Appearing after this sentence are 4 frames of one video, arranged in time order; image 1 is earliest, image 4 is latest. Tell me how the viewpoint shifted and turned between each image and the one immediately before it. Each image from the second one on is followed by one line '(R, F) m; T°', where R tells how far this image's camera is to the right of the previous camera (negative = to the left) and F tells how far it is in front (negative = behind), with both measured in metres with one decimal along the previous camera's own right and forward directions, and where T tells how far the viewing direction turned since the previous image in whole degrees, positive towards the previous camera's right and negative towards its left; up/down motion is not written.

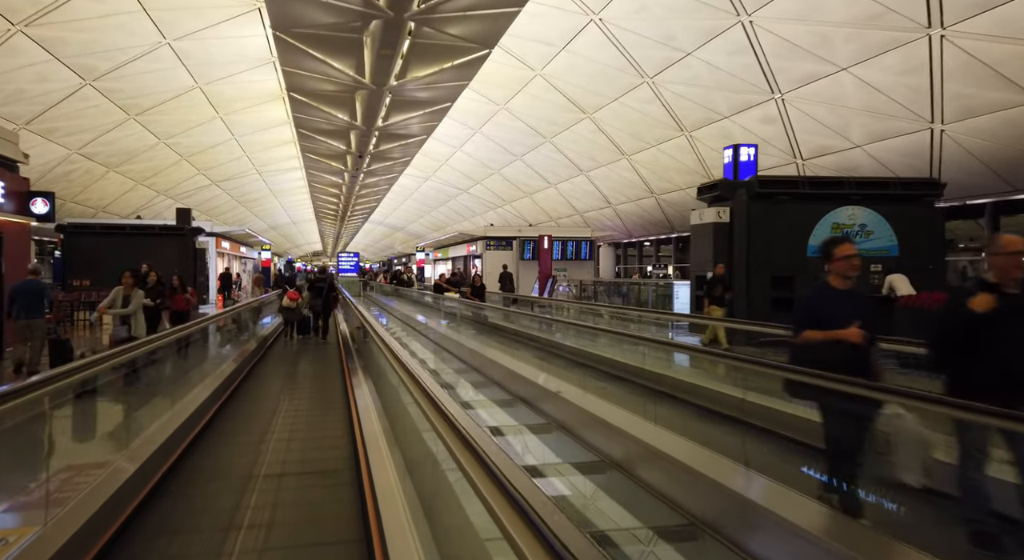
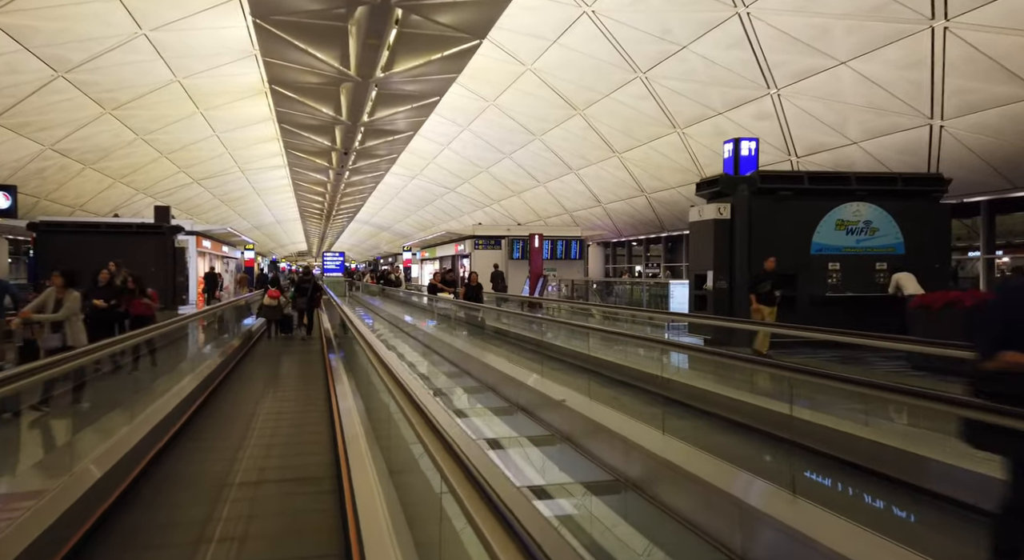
(-0.1, +0.5) m; +1°
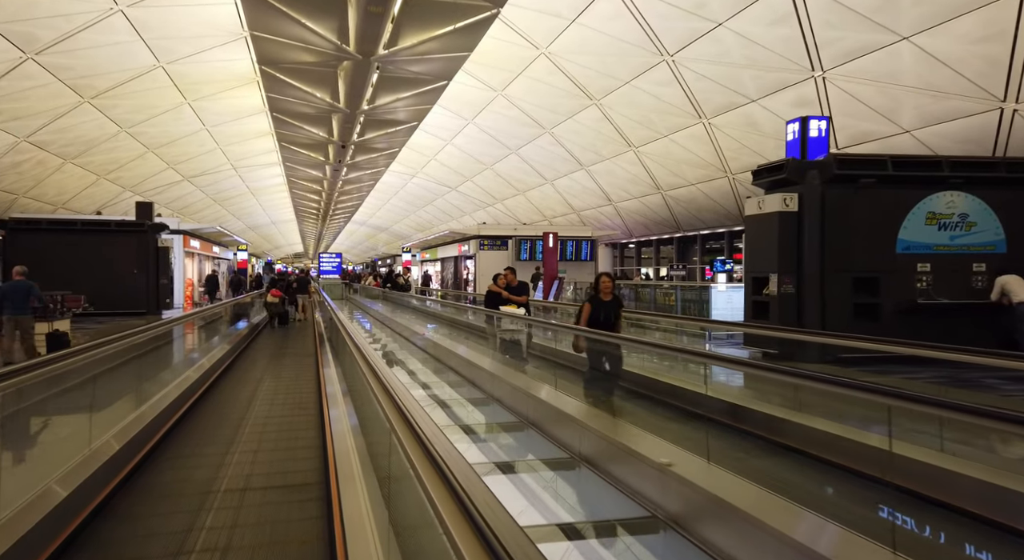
(-0.5, +1.7) m; 0°
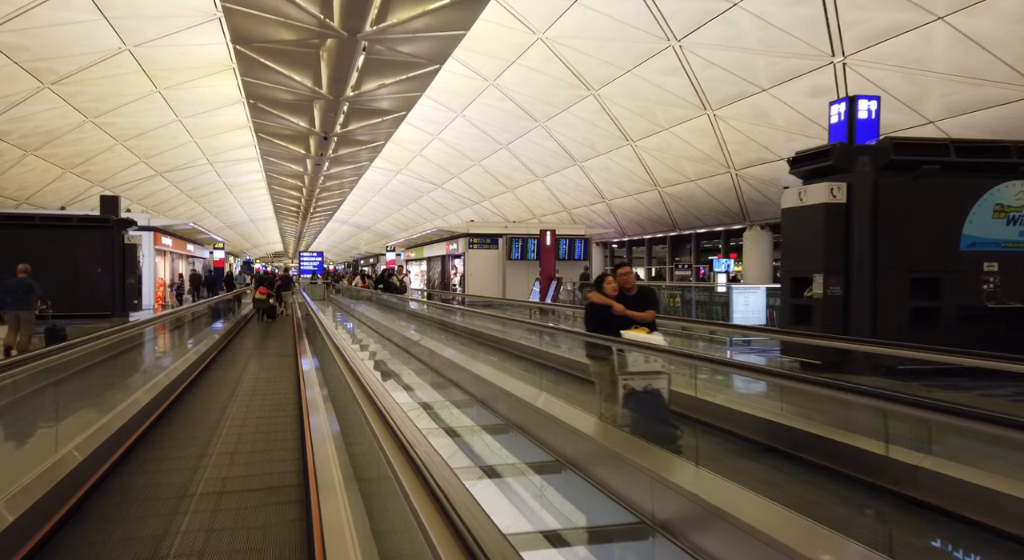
(-0.4, +1.3) m; +2°
